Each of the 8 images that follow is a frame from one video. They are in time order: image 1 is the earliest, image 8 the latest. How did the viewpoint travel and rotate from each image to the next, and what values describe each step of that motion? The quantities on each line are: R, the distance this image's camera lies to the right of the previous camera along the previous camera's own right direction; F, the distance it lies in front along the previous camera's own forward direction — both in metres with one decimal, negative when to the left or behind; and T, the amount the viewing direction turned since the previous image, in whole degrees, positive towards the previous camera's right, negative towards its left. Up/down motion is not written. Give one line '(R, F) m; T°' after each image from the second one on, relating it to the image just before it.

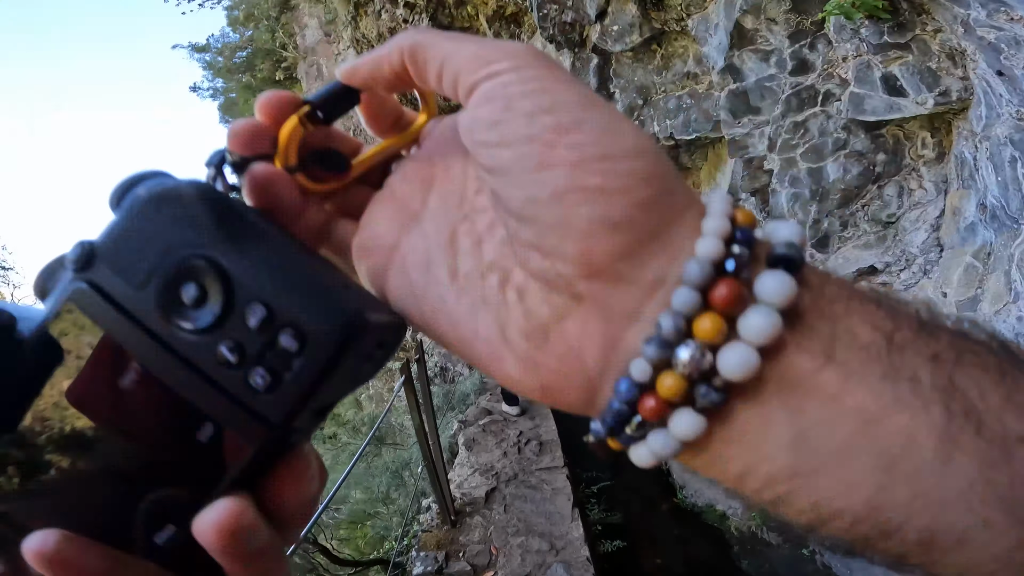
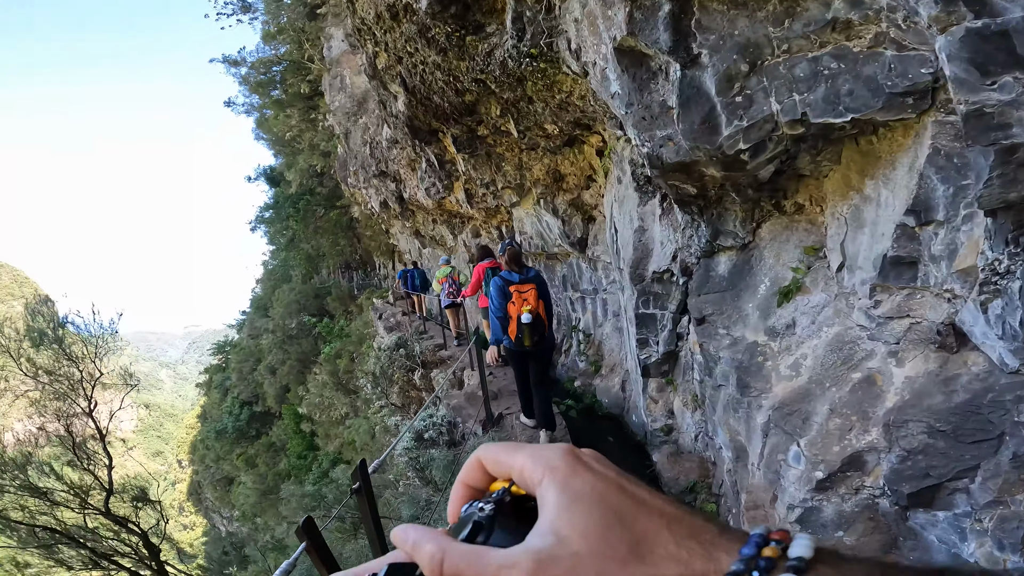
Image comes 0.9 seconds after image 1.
(+0.1, +1.5) m; -3°
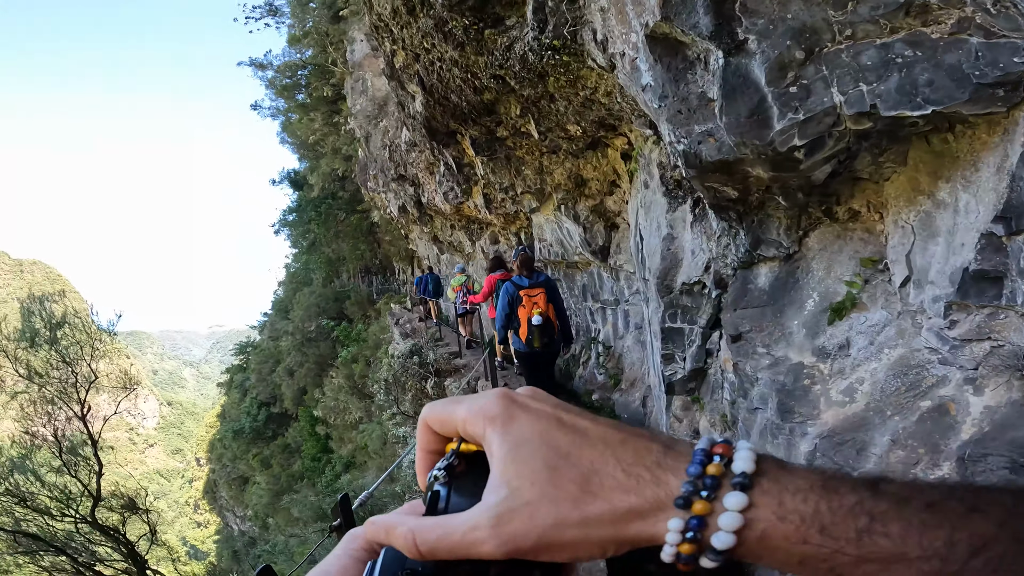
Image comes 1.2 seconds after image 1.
(0.0, +0.3) m; -2°
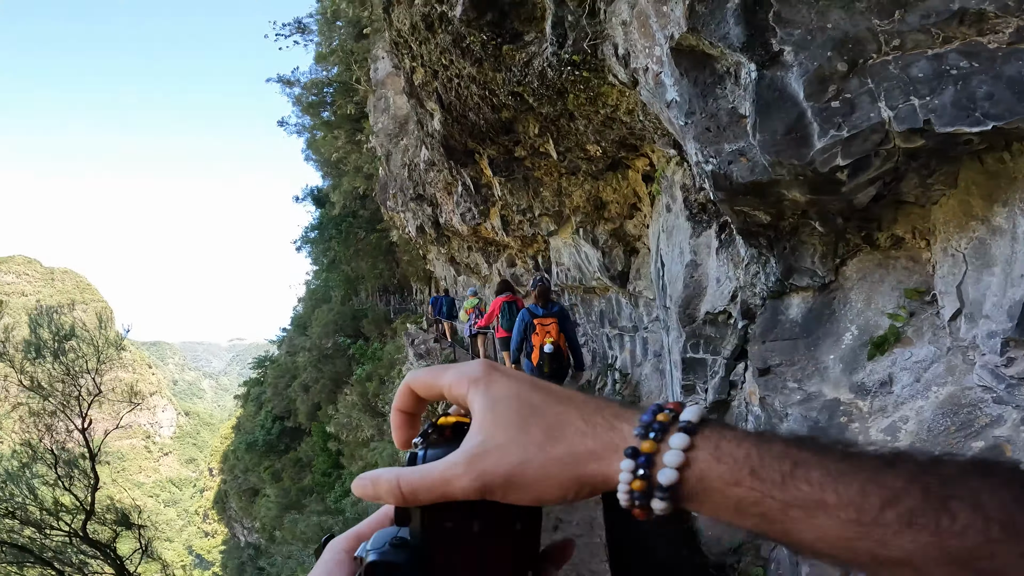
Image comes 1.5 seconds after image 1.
(0.0, +0.2) m; -2°
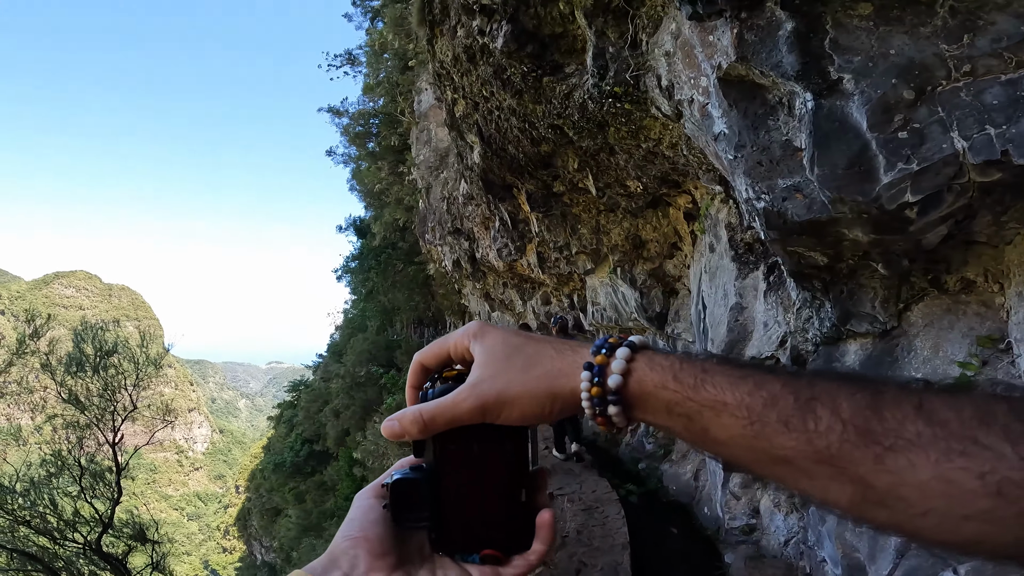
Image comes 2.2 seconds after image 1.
(0.0, +0.1) m; -4°
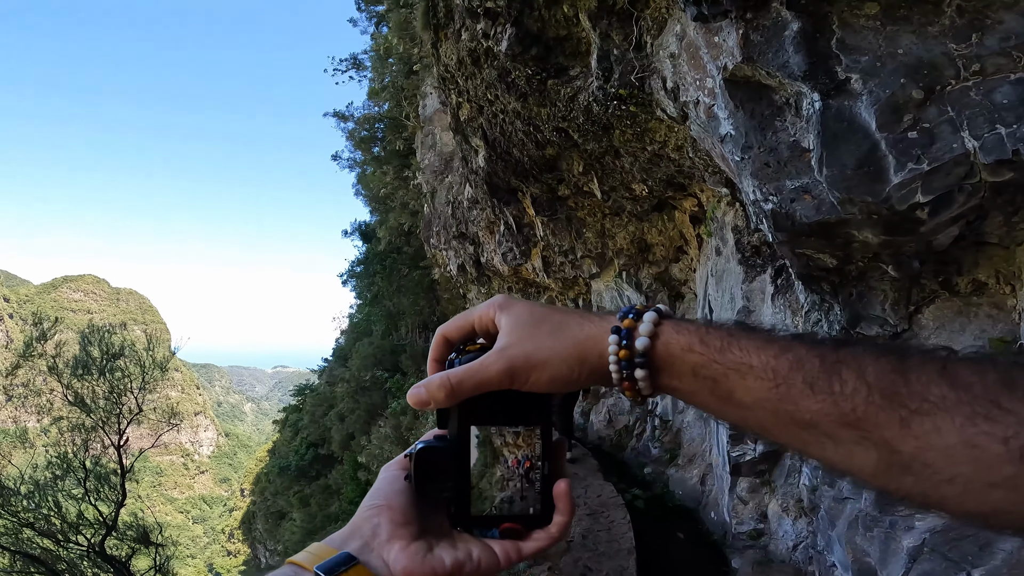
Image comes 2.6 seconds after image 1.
(0.0, 0.0) m; -1°
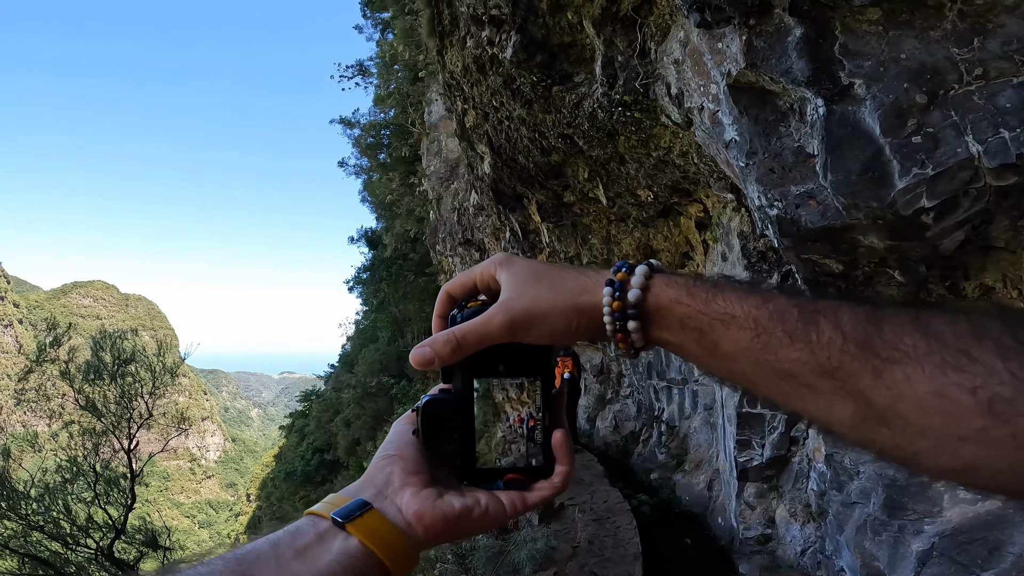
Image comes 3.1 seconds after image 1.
(0.0, 0.0) m; -1°
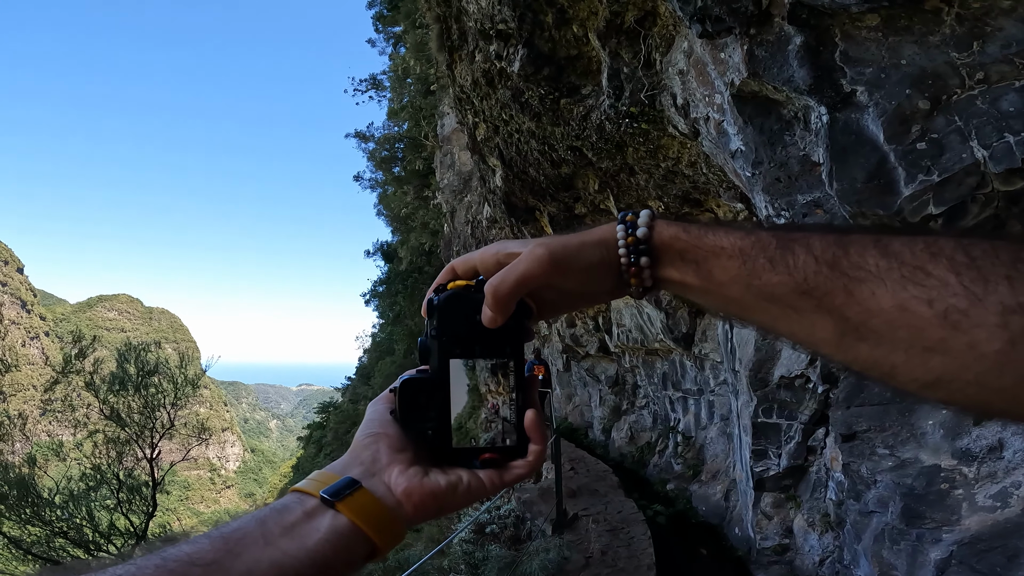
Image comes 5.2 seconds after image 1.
(0.0, 0.0) m; -2°
